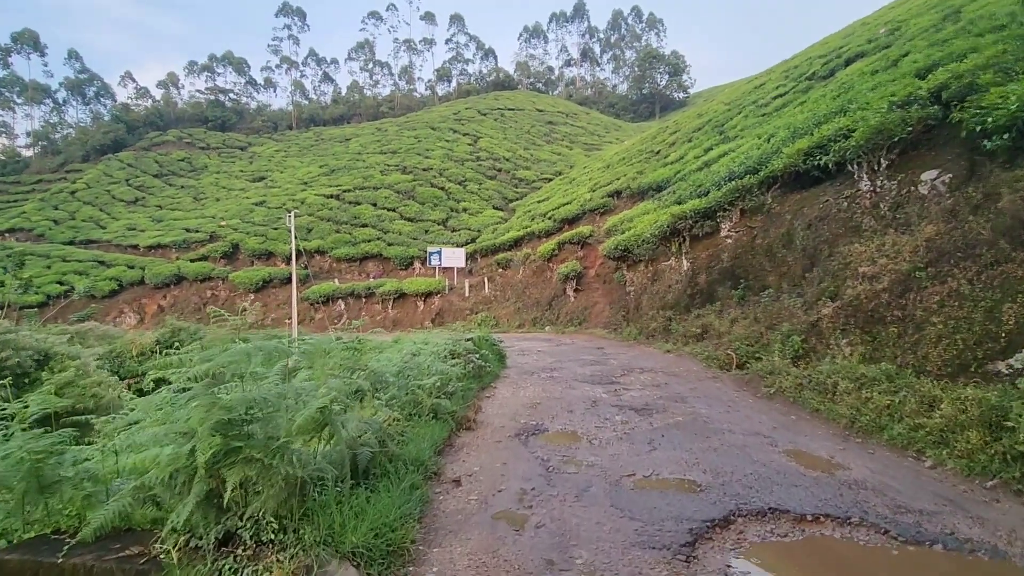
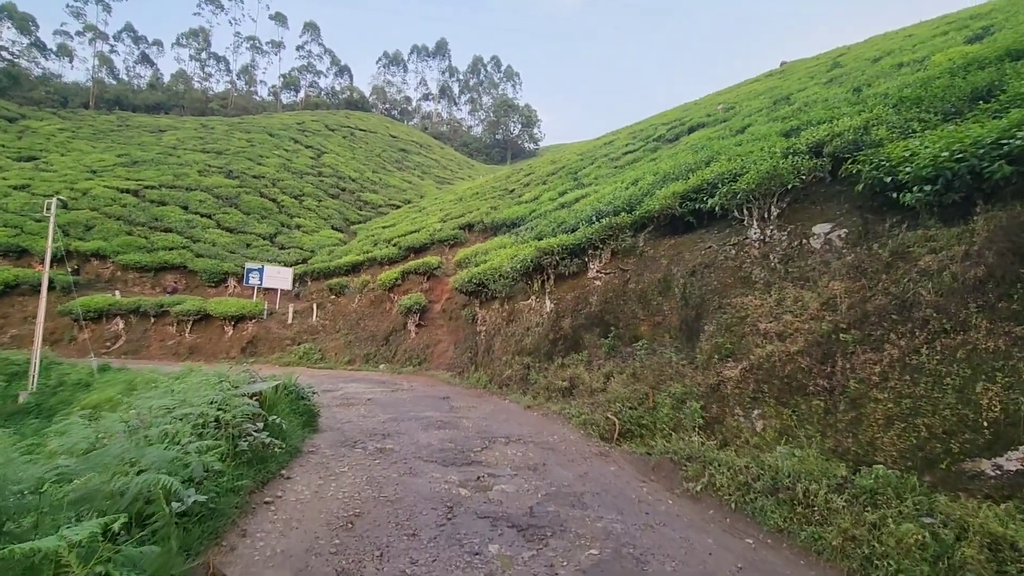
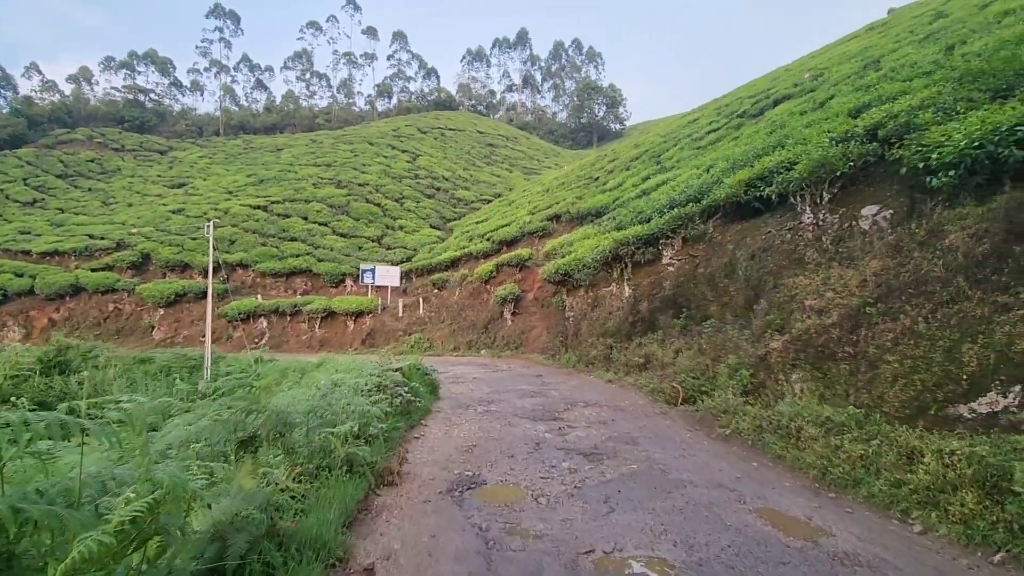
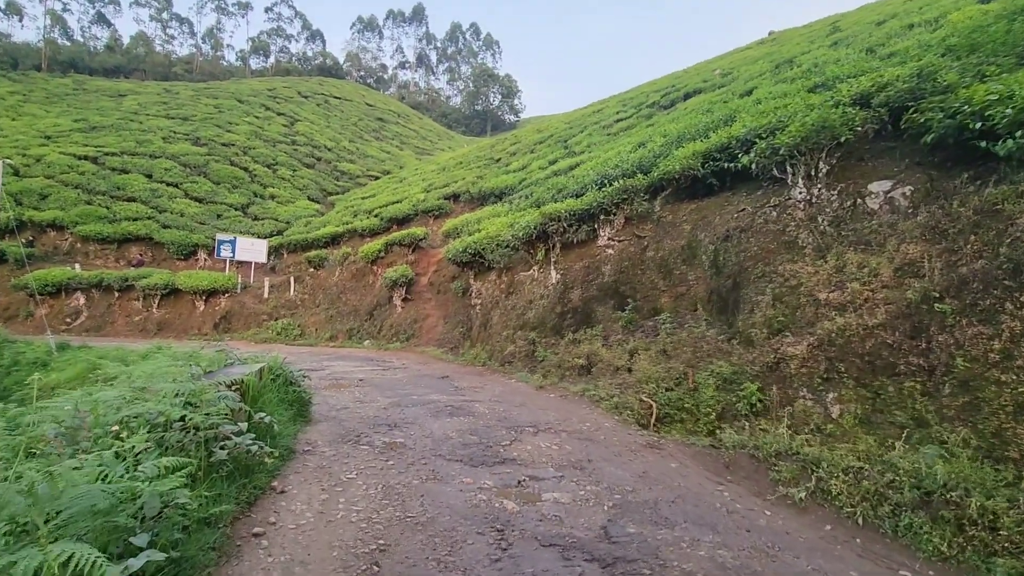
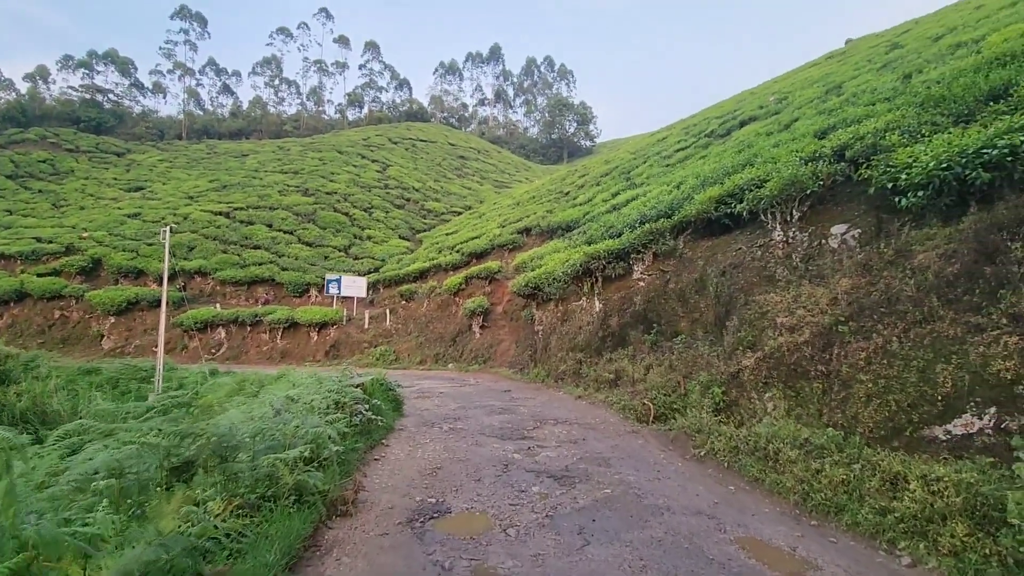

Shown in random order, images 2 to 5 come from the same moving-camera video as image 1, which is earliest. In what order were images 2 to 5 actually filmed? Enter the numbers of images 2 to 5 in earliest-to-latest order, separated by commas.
3, 5, 2, 4
